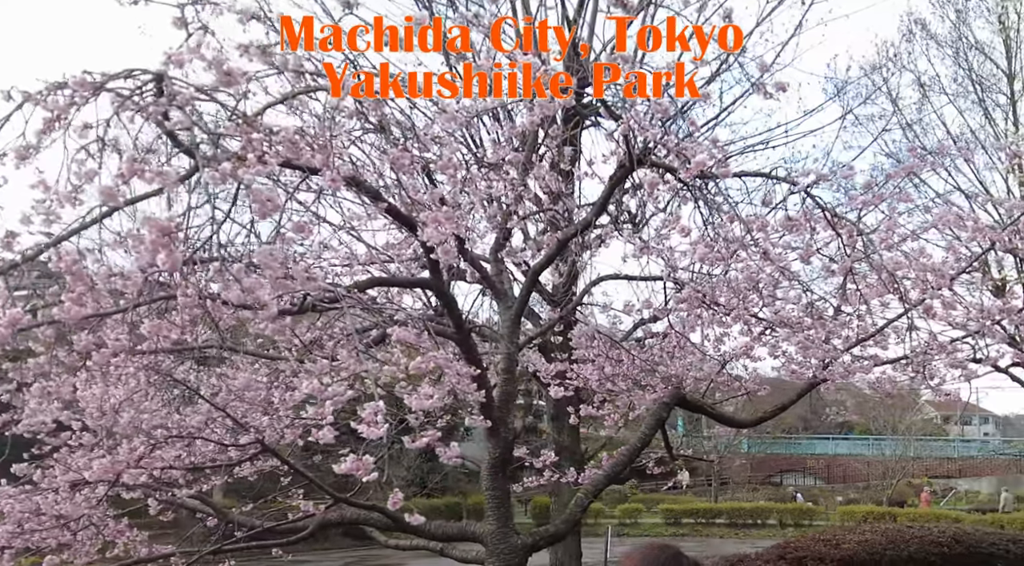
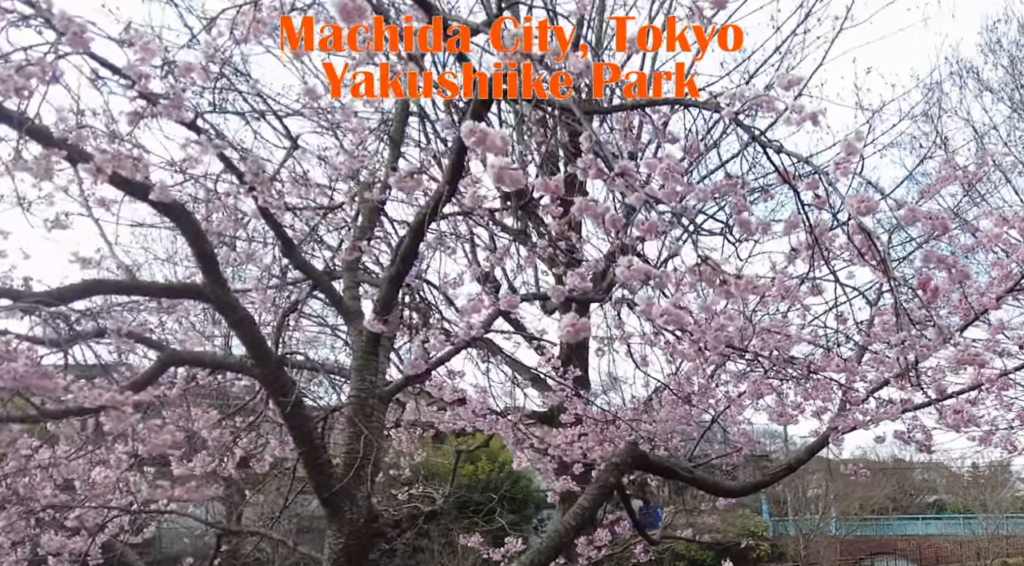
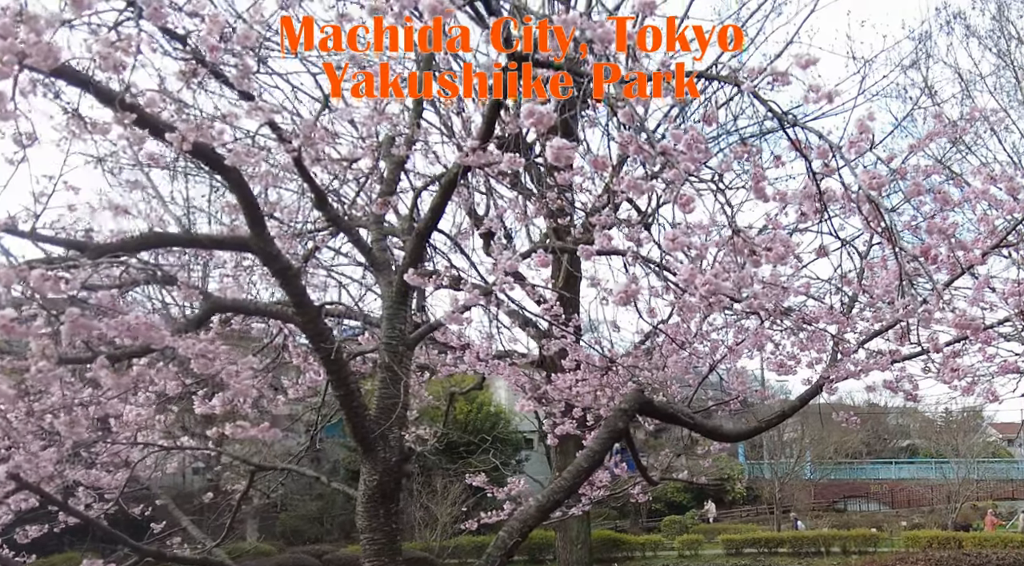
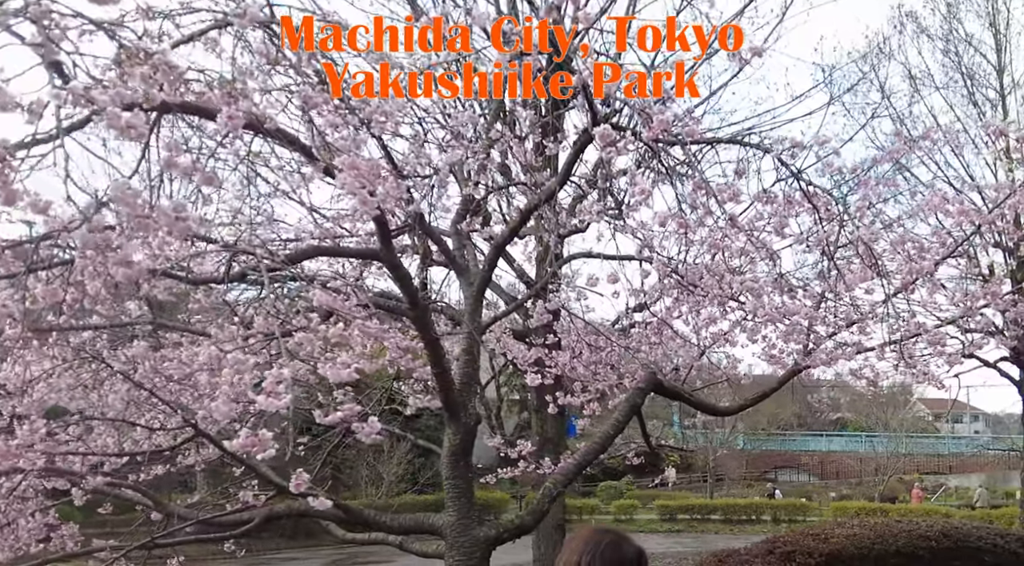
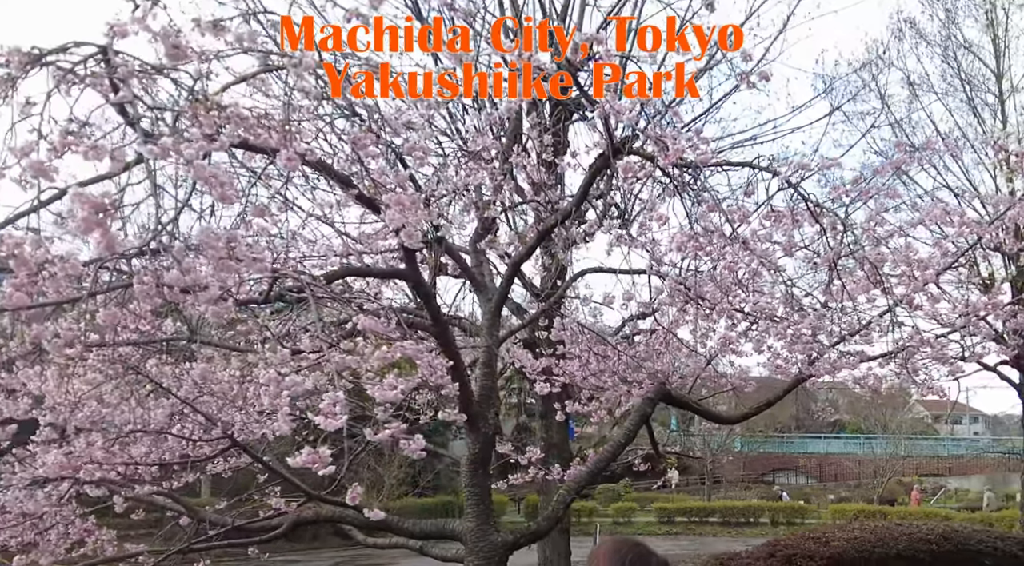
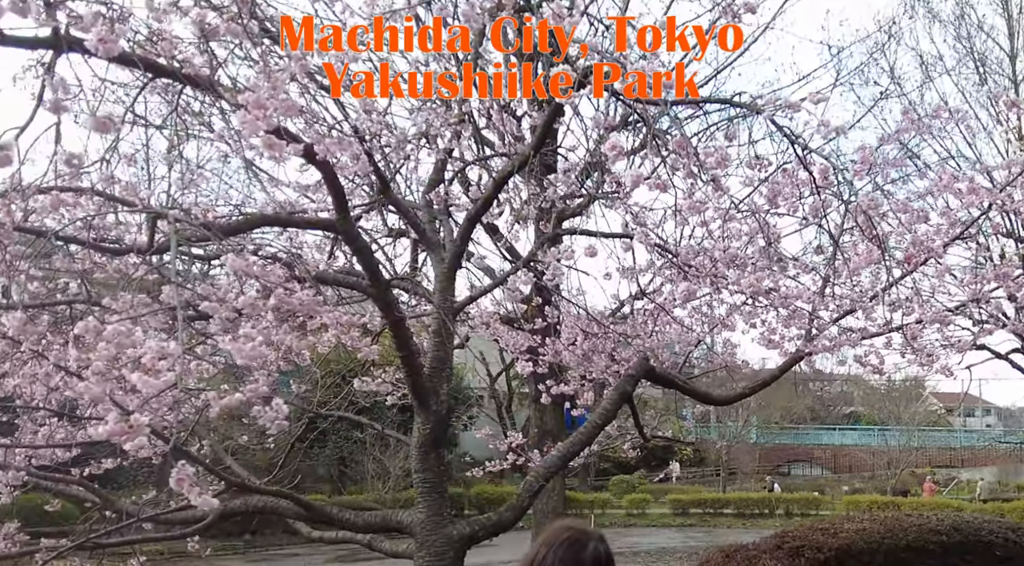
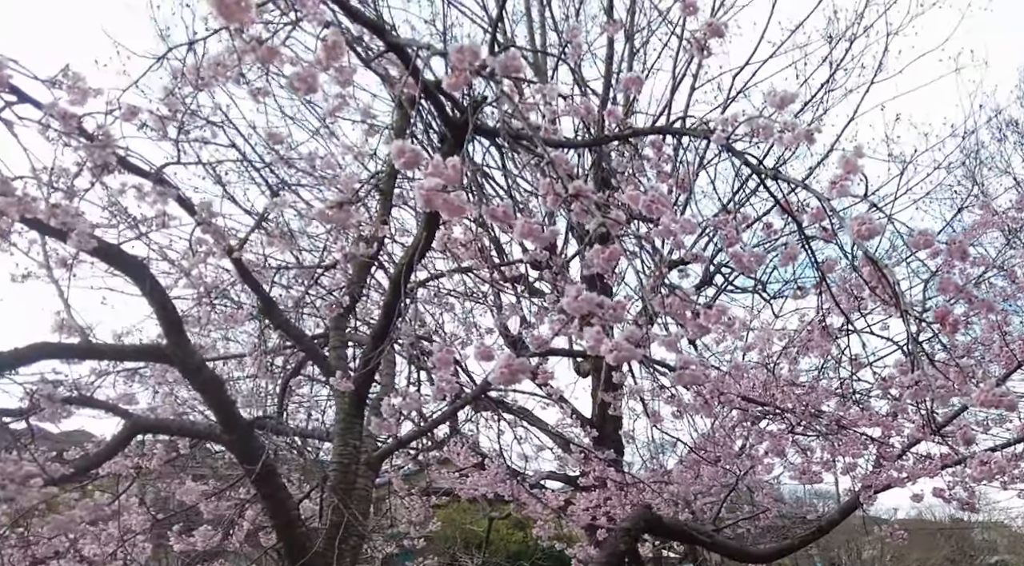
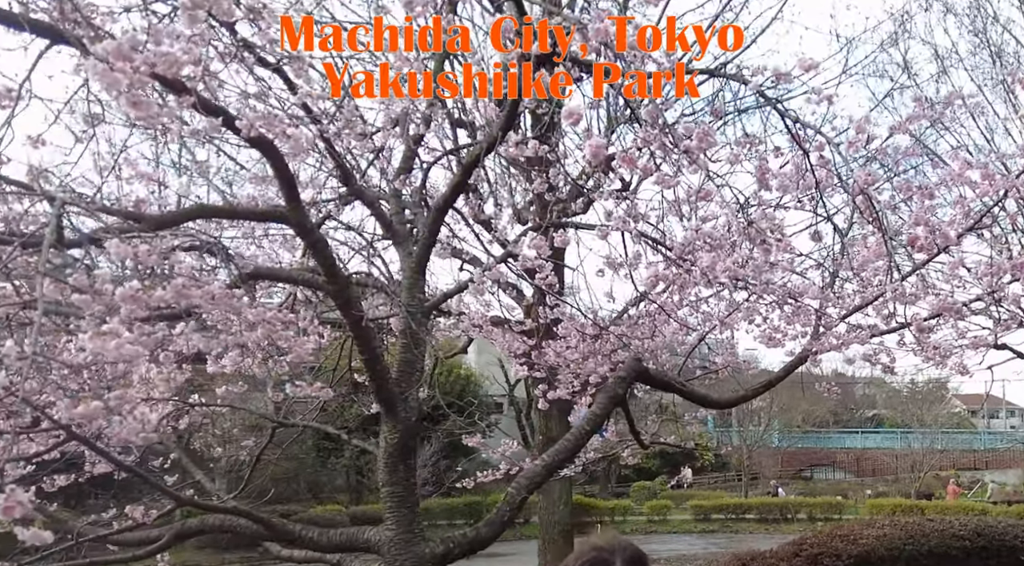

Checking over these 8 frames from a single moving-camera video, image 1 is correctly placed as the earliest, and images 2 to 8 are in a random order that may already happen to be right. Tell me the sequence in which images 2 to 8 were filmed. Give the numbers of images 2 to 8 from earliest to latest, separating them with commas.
5, 4, 6, 8, 3, 2, 7
